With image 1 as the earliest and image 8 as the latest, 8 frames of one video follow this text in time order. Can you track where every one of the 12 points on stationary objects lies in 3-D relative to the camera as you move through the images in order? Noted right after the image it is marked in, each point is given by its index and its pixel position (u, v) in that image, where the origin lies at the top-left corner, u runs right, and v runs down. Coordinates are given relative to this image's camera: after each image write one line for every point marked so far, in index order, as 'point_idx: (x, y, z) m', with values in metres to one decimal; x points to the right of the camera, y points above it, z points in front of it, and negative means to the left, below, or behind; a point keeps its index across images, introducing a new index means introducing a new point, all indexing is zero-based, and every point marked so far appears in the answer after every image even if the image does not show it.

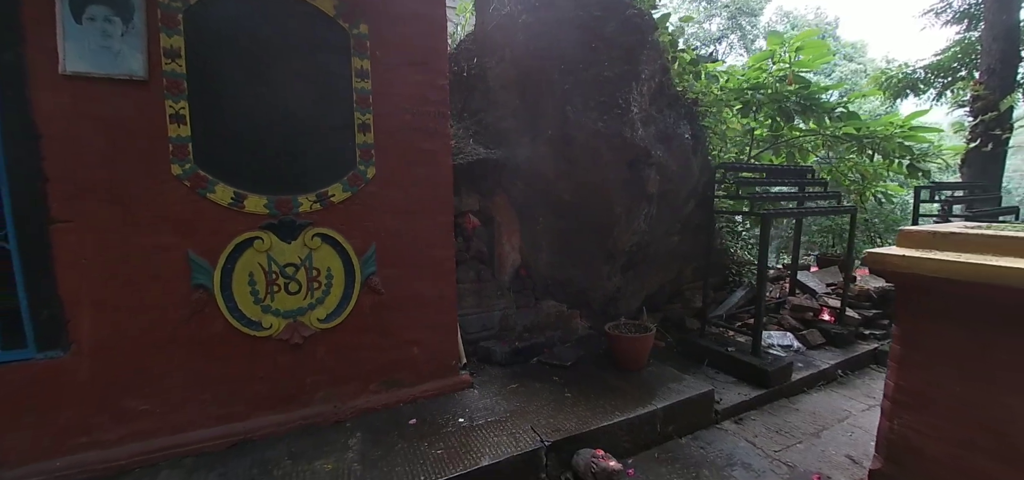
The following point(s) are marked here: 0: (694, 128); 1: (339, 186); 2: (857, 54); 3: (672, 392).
0: (+1.1, +0.7, +2.8) m
1: (-0.8, +0.3, +1.9) m
2: (+12.3, +6.5, +14.4) m
3: (+0.8, -0.8, +2.1) m
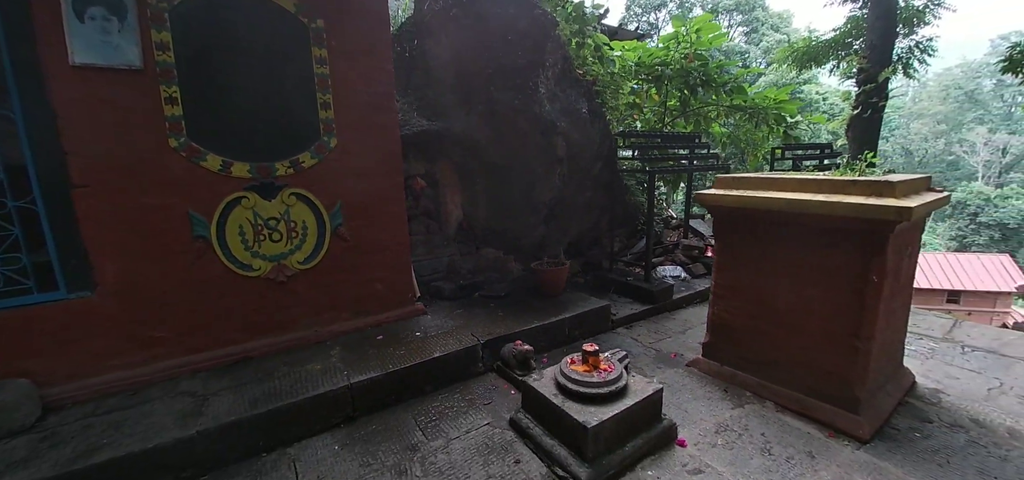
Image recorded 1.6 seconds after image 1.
0: (+0.6, +1.1, +3.4) m
1: (-1.2, +0.5, +2.4) m
2: (+10.3, +8.1, +15.7) m
3: (+0.4, -0.5, +2.8) m
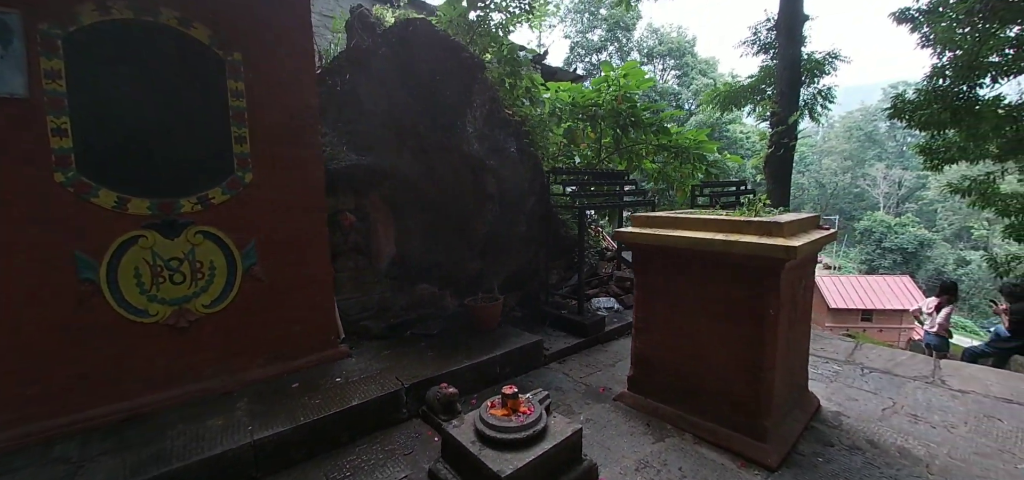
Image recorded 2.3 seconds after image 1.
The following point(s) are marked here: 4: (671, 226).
0: (+0.1, +0.8, +3.5) m
1: (-1.6, +0.3, +2.2) m
2: (+8.2, +7.0, +17.3) m
3: (0.0, -0.7, +2.8) m
4: (+0.8, +0.1, +2.1) m
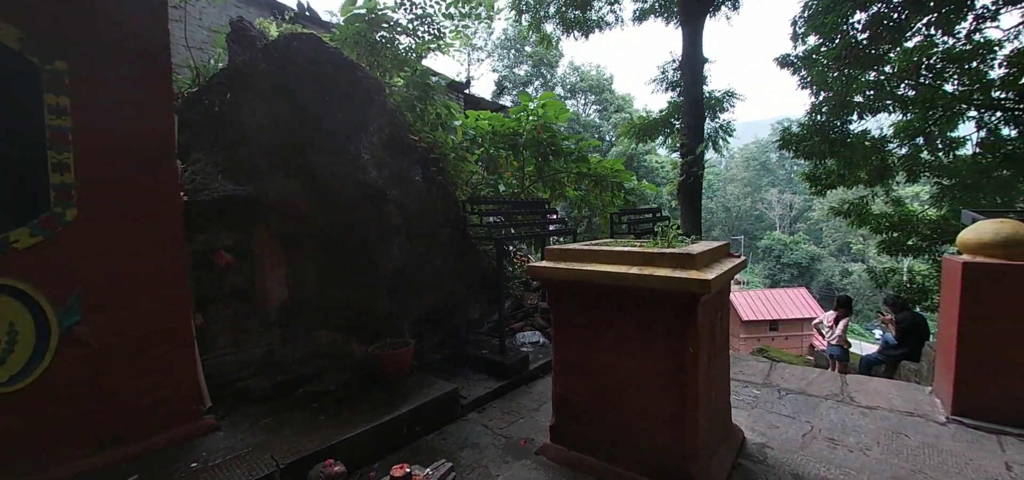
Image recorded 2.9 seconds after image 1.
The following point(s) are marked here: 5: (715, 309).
0: (-0.6, +0.5, +3.3) m
1: (-2.0, 0.0, +1.7) m
2: (+5.1, +6.0, +18.5) m
3: (-0.5, -0.9, +2.5) m
4: (+0.3, -0.1, +1.9) m
5: (+0.9, -0.3, +1.9) m
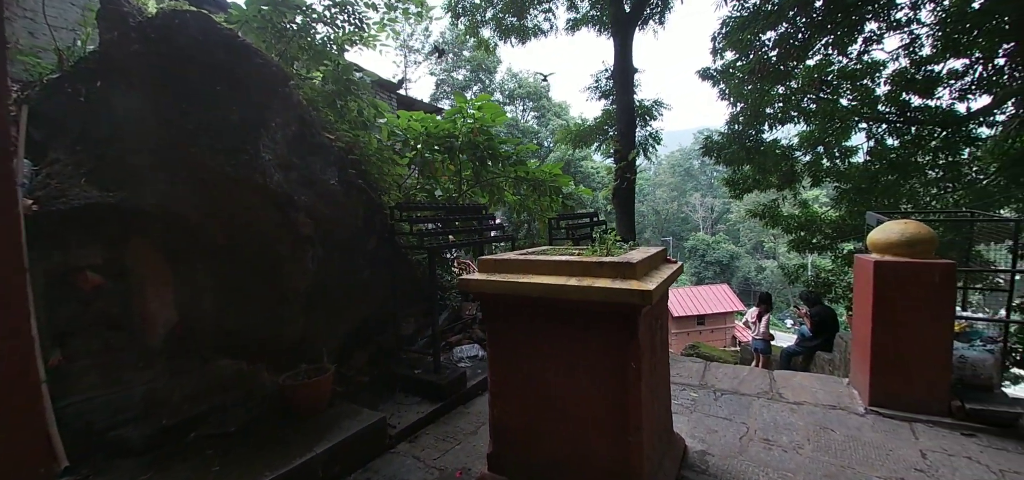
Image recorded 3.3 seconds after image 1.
0: (-1.1, +0.5, +3.0) m
1: (-2.3, 0.0, +1.2) m
2: (+2.3, +5.8, +18.9) m
3: (-0.9, -1.0, +2.2) m
4: (0.0, -0.1, +1.8) m
5: (+0.6, -0.3, +1.8) m
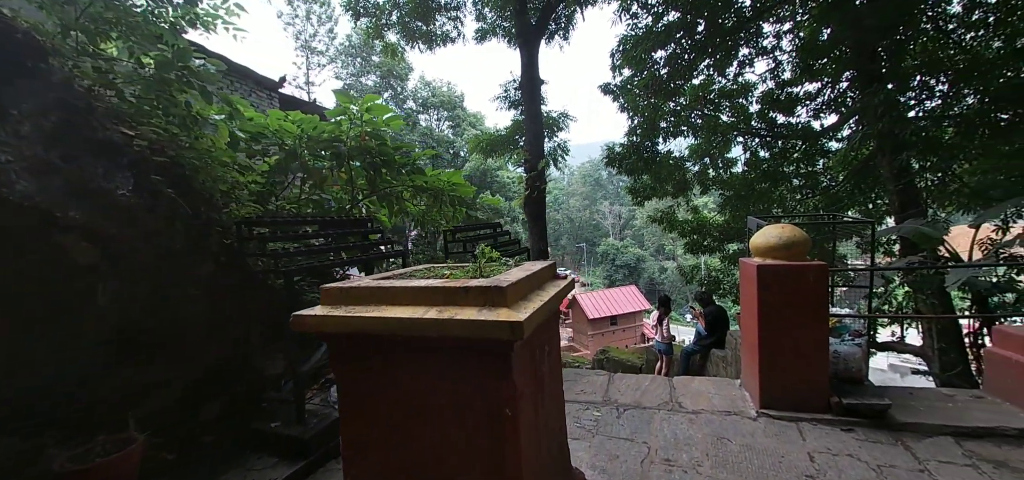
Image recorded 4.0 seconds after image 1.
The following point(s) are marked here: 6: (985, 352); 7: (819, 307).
0: (-1.9, +0.3, +2.4) m
1: (-2.7, -0.2, +0.4) m
2: (-1.7, +5.4, +18.7) m
3: (-1.4, -1.1, +1.6) m
4: (-0.5, -0.2, +1.4) m
5: (+0.1, -0.4, +1.5) m
6: (+3.1, -0.7, +2.7) m
7: (+1.8, -0.4, +2.5) m
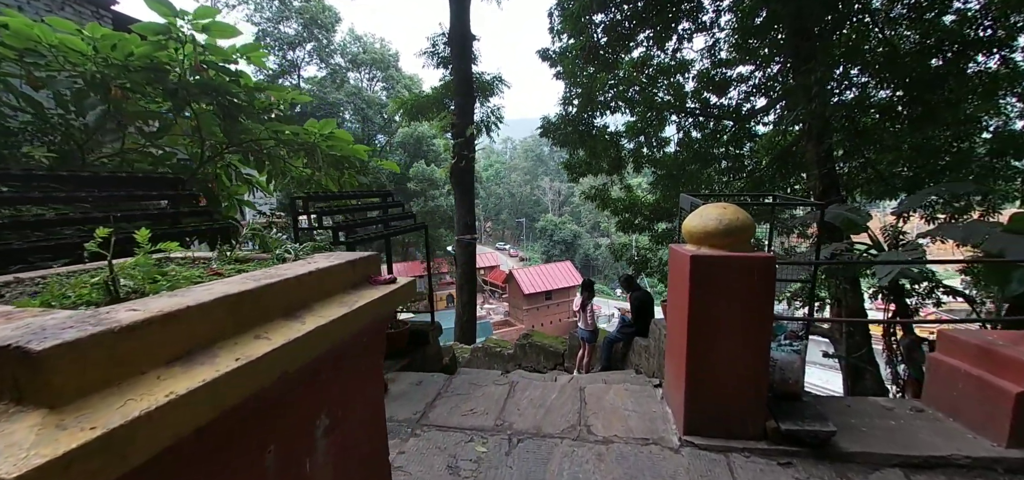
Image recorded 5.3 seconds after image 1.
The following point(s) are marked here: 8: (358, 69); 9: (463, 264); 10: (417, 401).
0: (-2.4, +0.5, +1.3) m
1: (-3.0, -0.1, -0.7) m
2: (-4.4, +6.6, +17.2) m
3: (-1.9, -1.0, +0.7) m
4: (-0.9, -0.2, +0.5) m
5: (-0.4, -0.4, +0.8) m
6: (+2.4, -0.7, +2.4) m
7: (+1.2, -0.3, +2.0) m
8: (-6.7, +7.5, +18.3) m
9: (-1.1, -0.5, +9.1) m
10: (-0.6, -1.0, +2.6) m
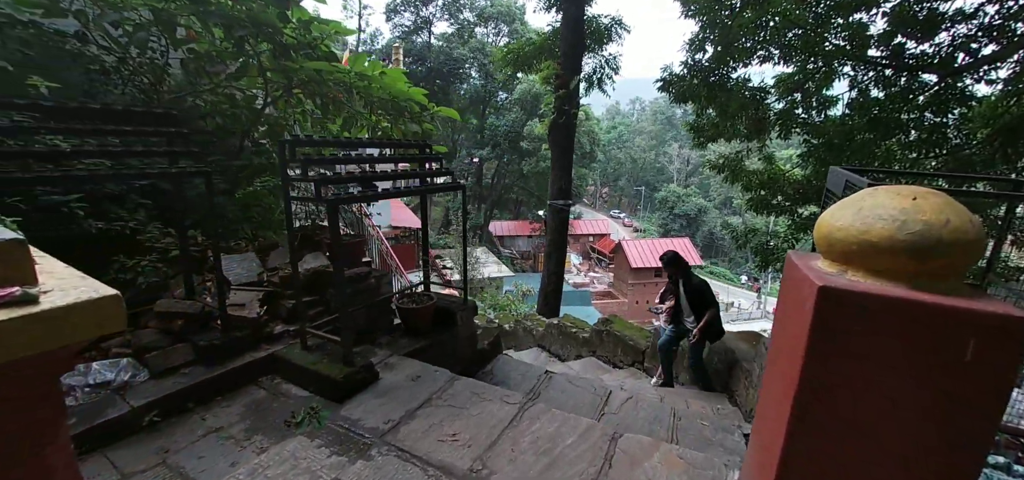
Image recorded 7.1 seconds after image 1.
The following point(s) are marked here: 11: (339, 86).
0: (-2.6, +0.7, +1.2) m
1: (-3.7, +0.1, -0.5) m
2: (+0.4, +8.2, +16.3) m
3: (-2.4, -0.8, +0.6) m
4: (-1.4, -0.1, +0.1) m
5: (-0.8, -0.3, +0.2) m
6: (+2.2, -0.8, +1.1) m
7: (+1.0, -0.4, +1.0) m
8: (-1.4, +9.4, +17.9) m
9: (+0.8, +0.2, +8.4) m
10: (-0.6, -0.8, +2.1) m
11: (-1.6, +1.2, +3.5) m
